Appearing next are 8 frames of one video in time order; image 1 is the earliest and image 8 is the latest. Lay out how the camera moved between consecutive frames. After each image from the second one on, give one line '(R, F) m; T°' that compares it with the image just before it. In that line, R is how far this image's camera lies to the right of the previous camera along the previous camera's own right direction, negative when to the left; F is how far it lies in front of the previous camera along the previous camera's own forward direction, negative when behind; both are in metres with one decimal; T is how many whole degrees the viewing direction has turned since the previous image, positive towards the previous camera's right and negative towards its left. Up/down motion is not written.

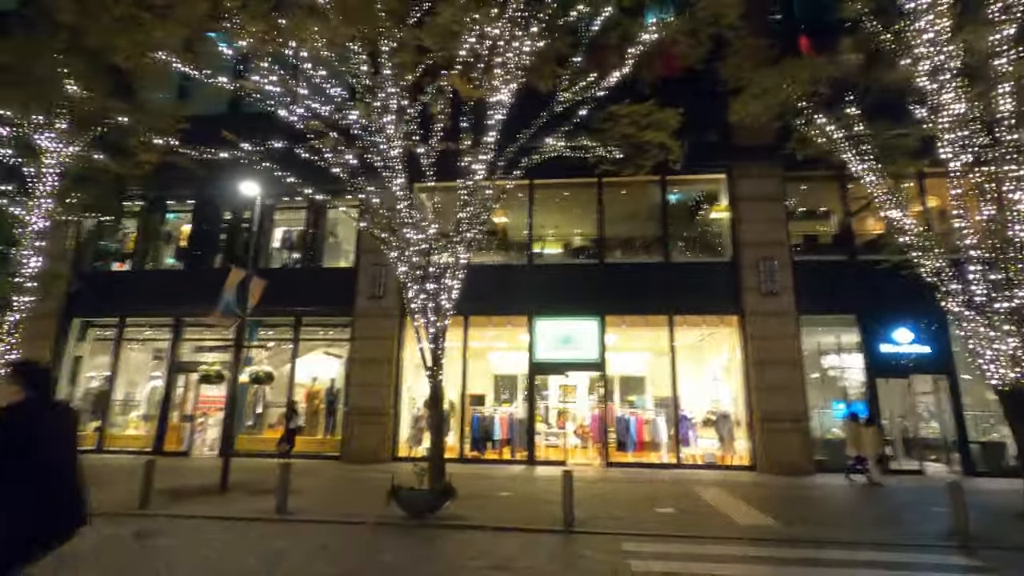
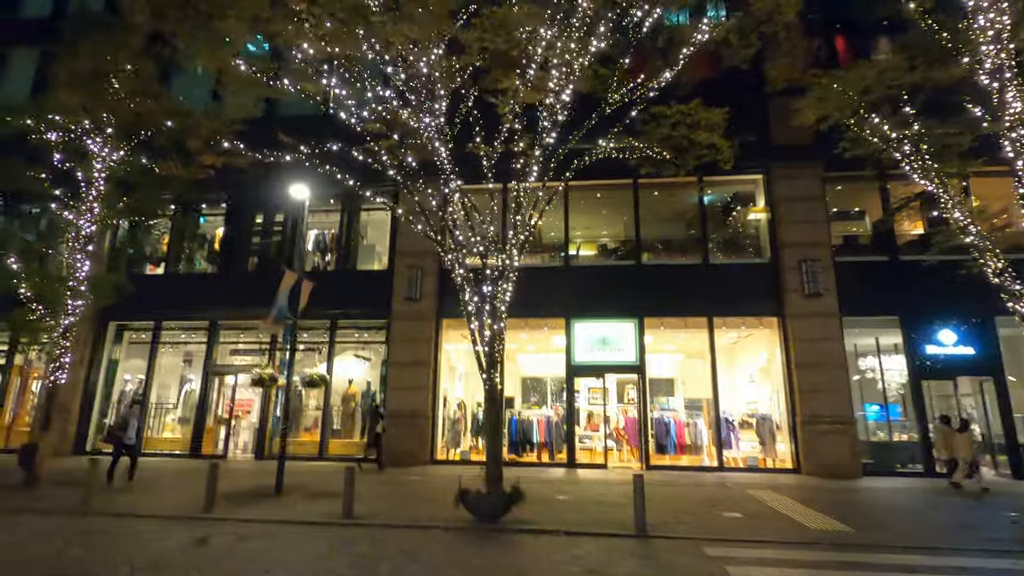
(-1.0, +0.1) m; -1°
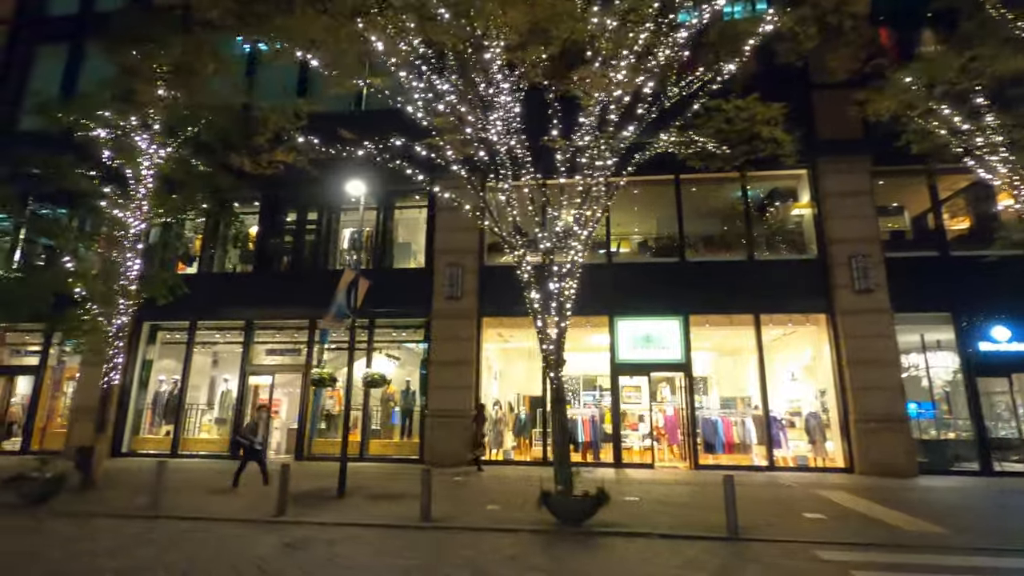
(-1.3, +0.2) m; 0°
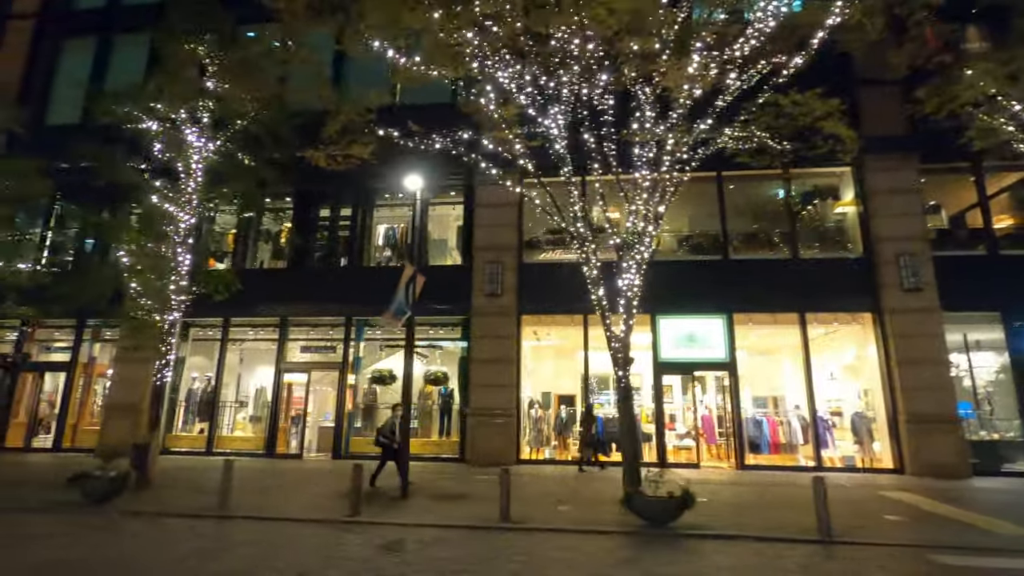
(-1.3, +0.2) m; 0°
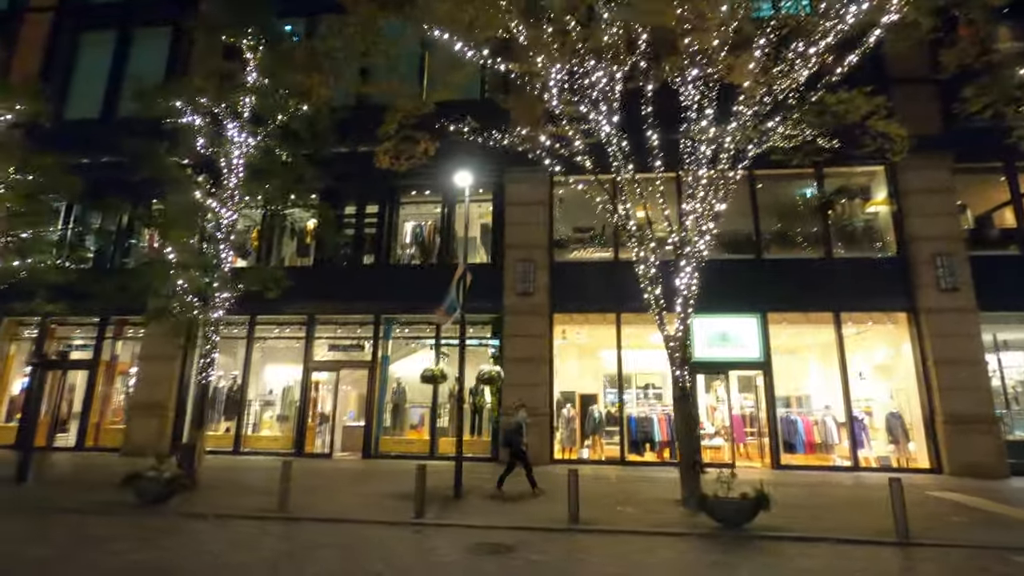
(-1.2, +0.1) m; +1°
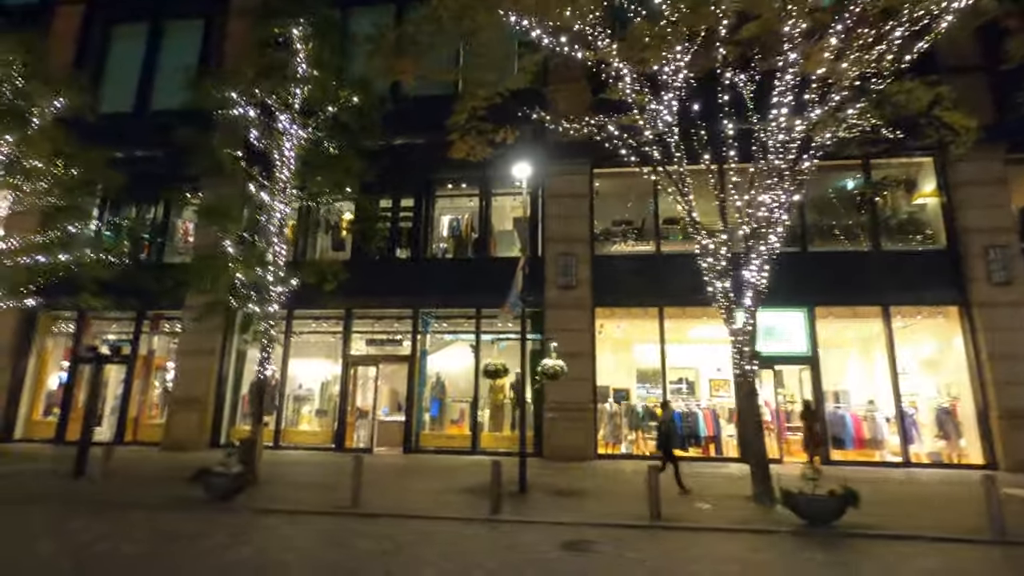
(-1.1, +0.2) m; -1°
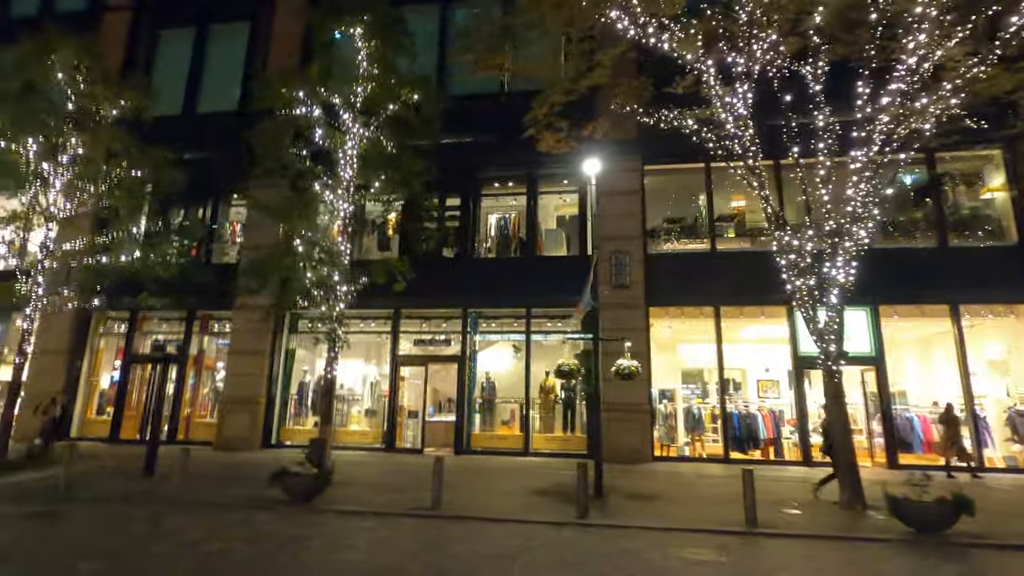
(-1.1, +0.2) m; -2°
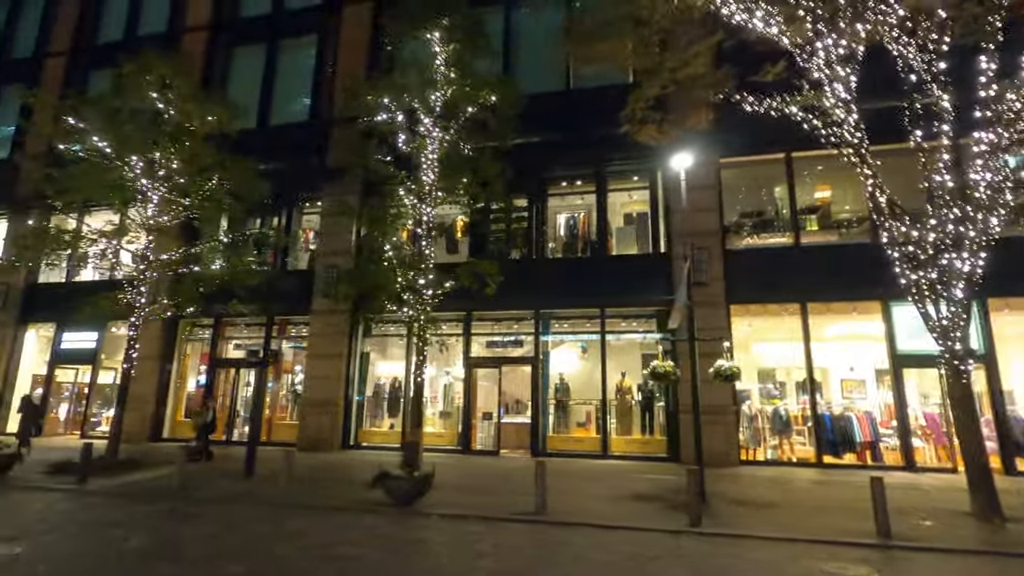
(-0.9, +0.1) m; -5°
